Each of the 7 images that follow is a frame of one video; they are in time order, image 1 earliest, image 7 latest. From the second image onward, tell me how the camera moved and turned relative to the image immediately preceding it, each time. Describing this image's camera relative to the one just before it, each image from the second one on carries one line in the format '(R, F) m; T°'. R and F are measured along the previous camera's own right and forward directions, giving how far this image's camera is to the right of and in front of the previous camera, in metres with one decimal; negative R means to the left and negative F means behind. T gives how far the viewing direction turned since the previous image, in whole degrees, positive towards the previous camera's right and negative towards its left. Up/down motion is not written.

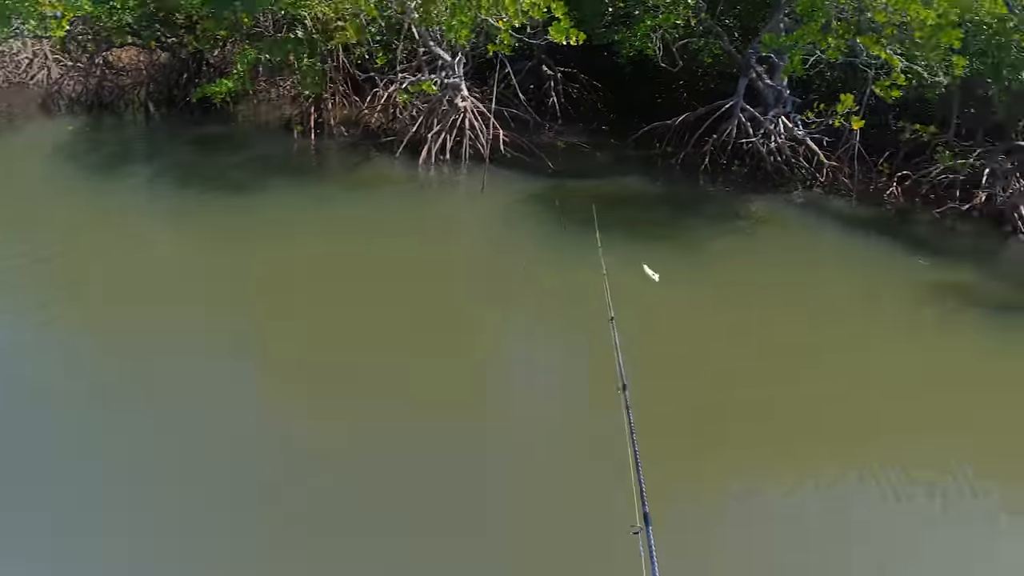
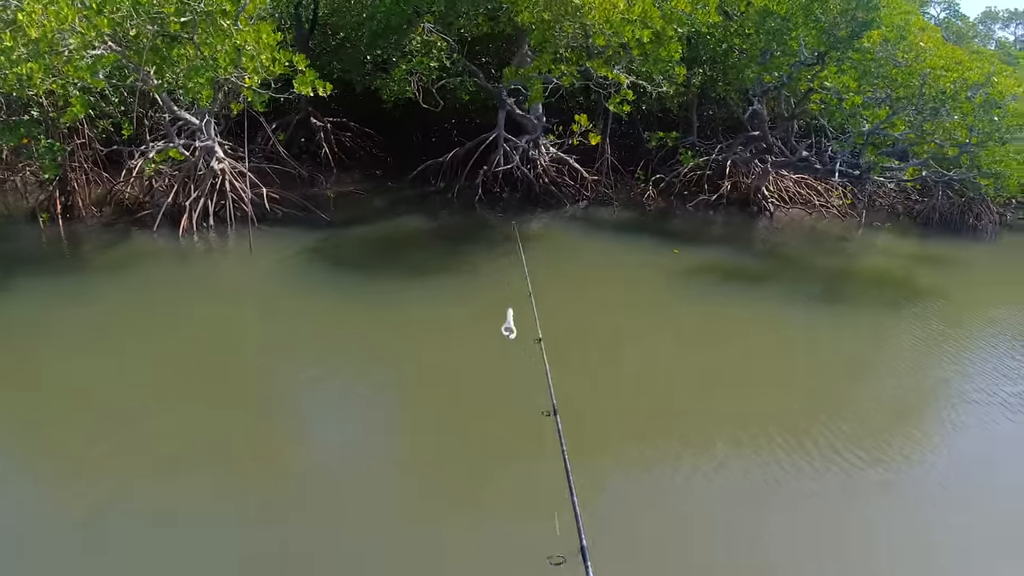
(+0.7, -0.2) m; +12°
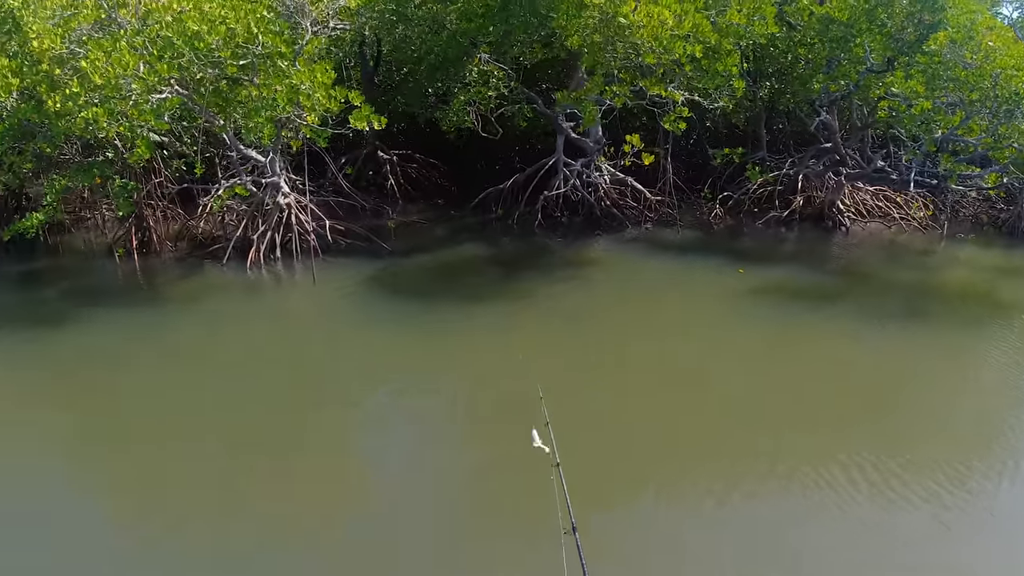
(+0.3, +0.1) m; -7°
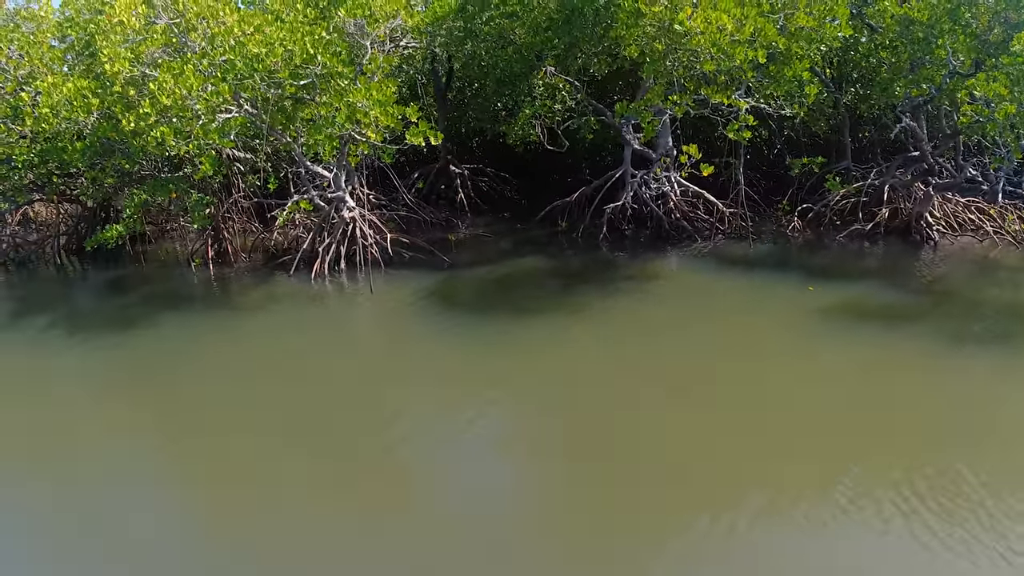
(+0.4, 0.0) m; -8°
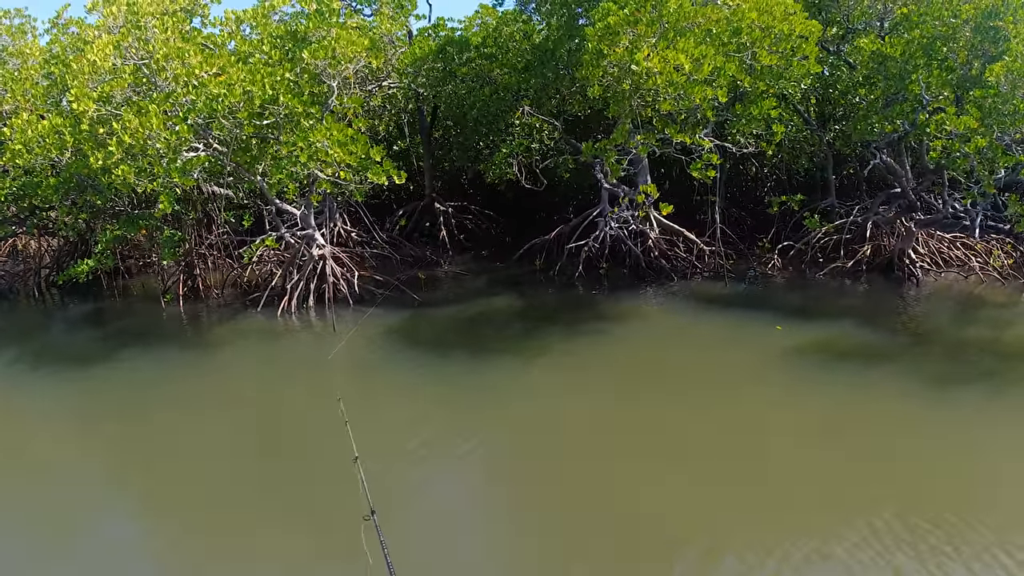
(+0.6, 0.0) m; -2°
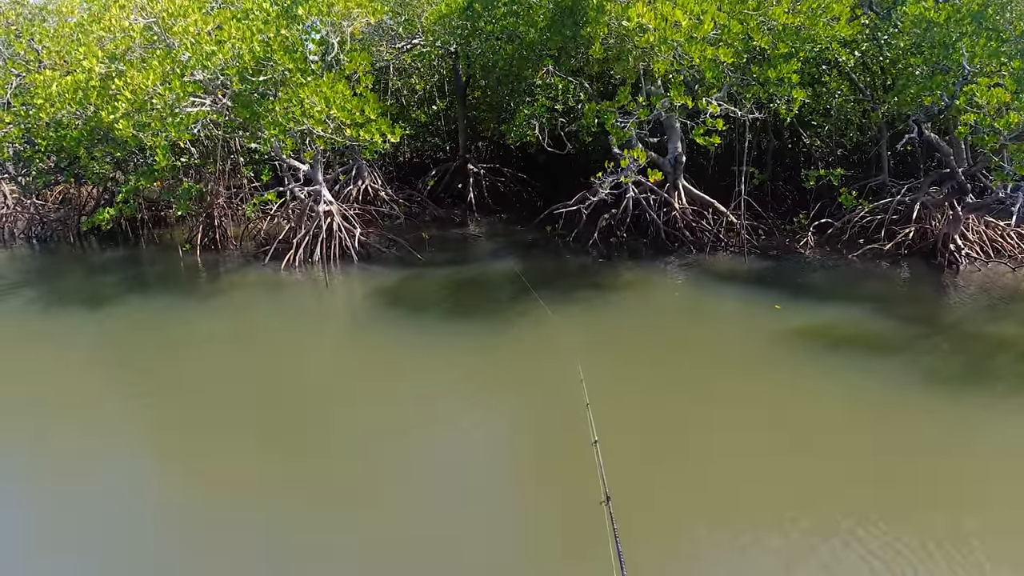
(+1.1, +0.1) m; -8°
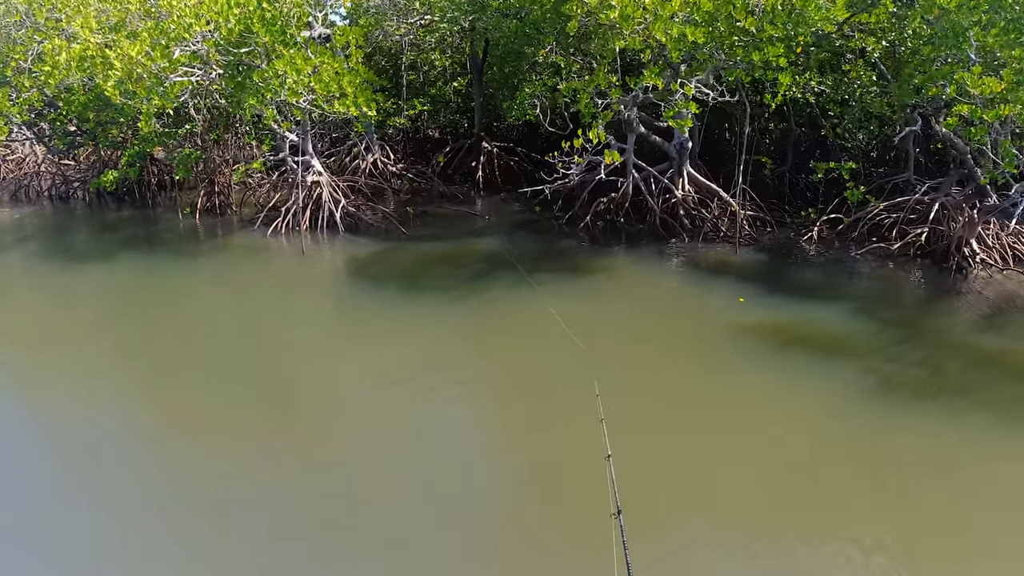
(+1.2, +0.1) m; -7°
